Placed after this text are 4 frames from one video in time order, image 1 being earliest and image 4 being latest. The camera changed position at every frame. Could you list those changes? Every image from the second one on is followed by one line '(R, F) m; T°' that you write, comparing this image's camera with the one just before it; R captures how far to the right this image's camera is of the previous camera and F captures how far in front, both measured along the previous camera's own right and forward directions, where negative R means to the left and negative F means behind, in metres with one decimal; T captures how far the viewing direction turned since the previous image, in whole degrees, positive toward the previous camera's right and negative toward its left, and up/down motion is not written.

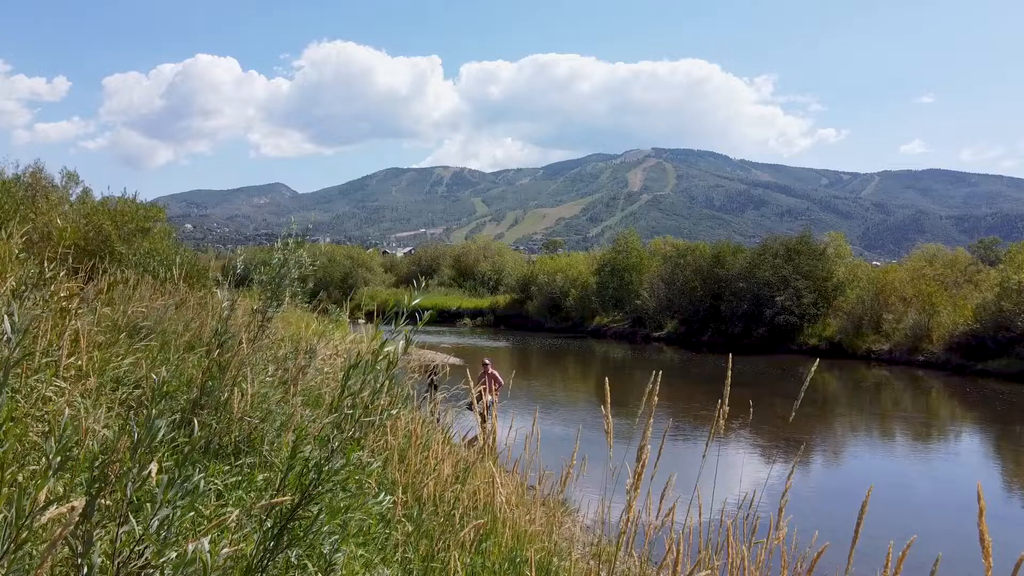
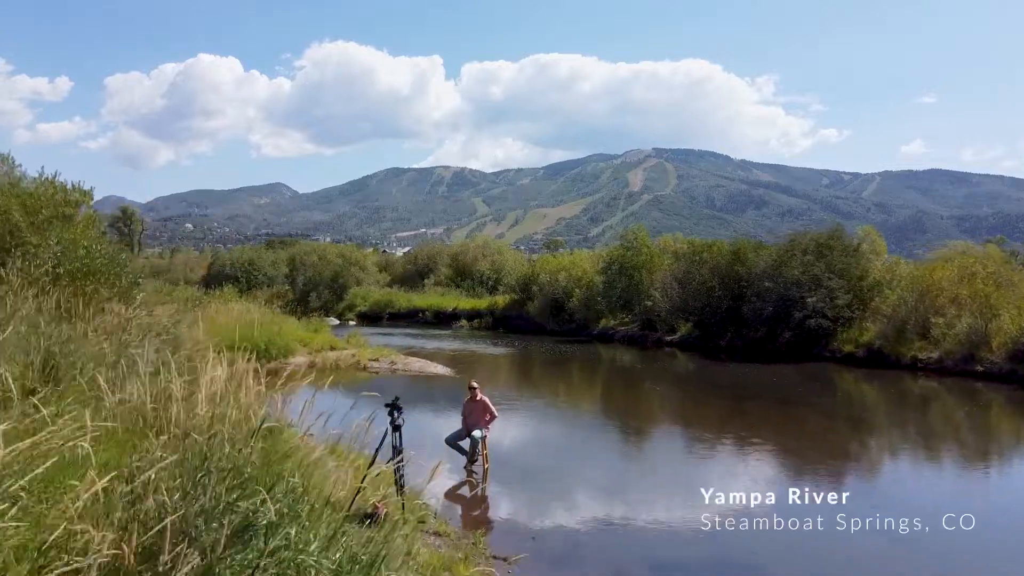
(0.0, +1.3) m; 0°
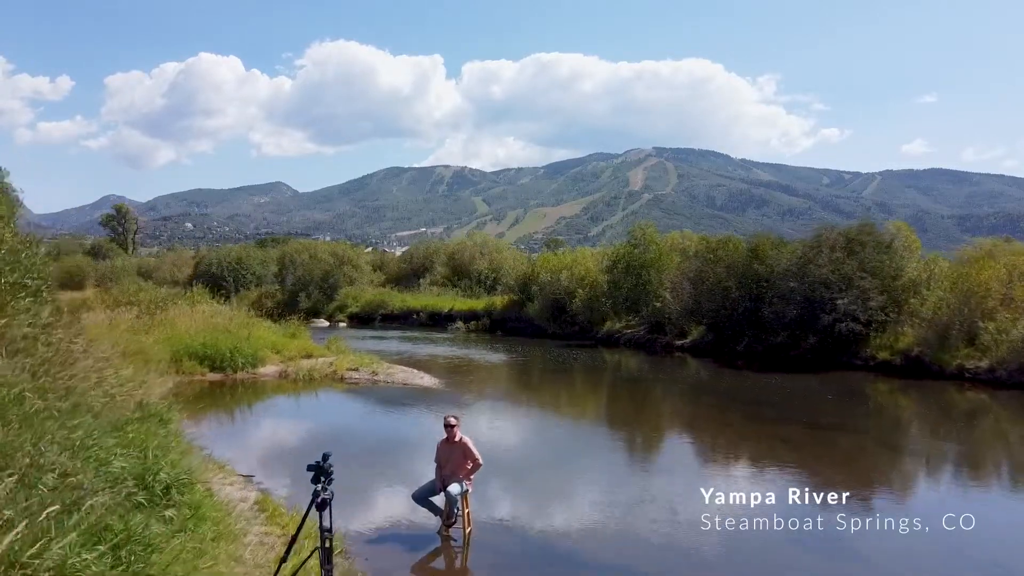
(+0.1, +1.1) m; 0°
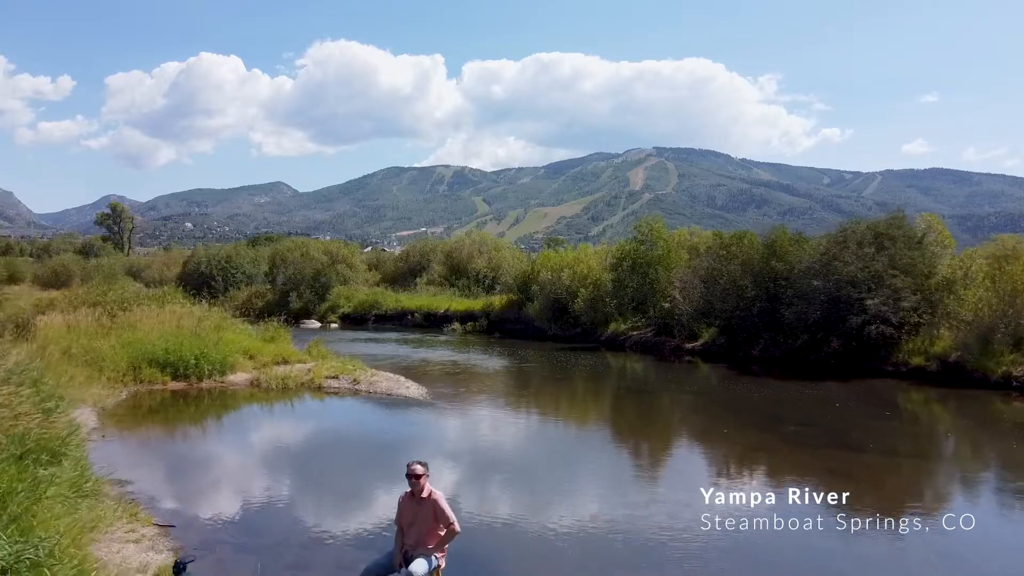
(0.0, +0.9) m; 0°
